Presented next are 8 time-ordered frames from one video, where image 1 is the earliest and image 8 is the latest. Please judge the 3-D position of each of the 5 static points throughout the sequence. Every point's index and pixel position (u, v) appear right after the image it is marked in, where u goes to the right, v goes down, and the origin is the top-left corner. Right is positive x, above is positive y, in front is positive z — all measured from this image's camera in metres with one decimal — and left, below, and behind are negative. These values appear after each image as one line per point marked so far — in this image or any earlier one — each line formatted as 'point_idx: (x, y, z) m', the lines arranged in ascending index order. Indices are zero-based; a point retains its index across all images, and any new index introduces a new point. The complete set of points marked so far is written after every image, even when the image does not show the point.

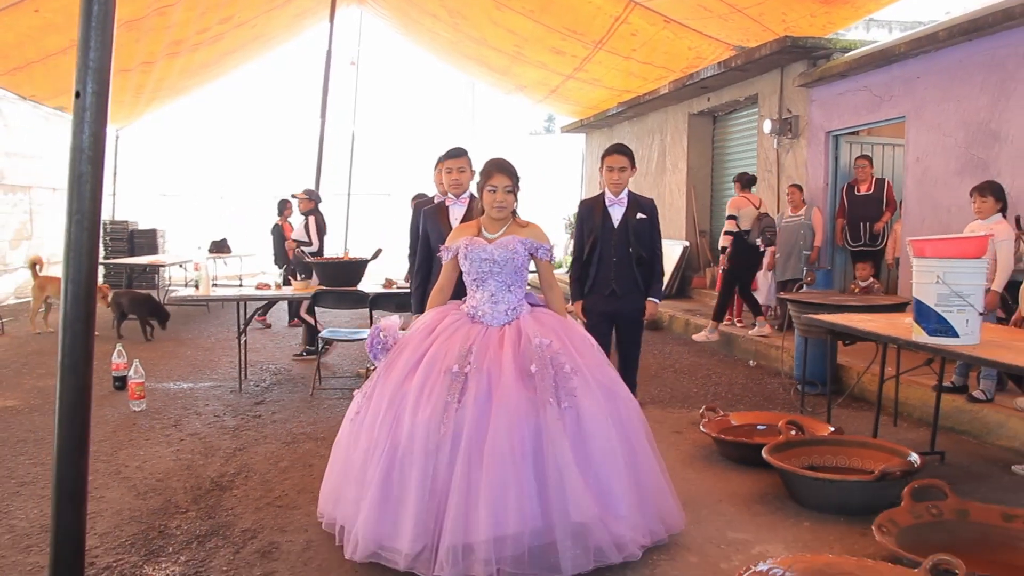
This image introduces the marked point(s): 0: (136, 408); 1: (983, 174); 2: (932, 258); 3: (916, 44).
0: (-2.2, -0.7, +5.6) m
1: (+3.0, +0.7, +6.1) m
2: (+1.6, +0.1, +3.6) m
3: (+2.7, +1.6, +6.5) m
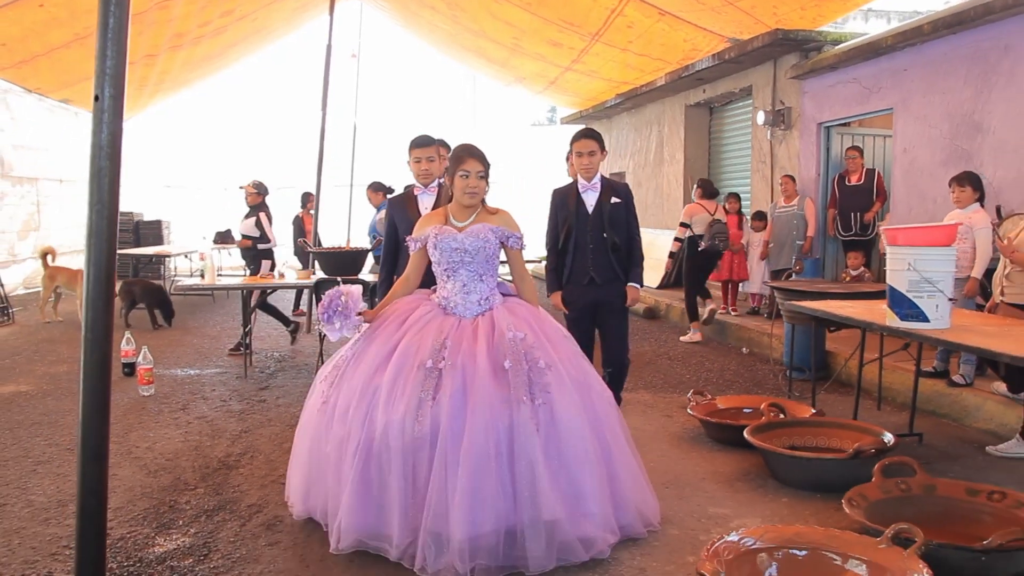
0: (-2.2, -0.6, +5.8) m
1: (+2.9, +0.8, +6.3) m
2: (+1.5, +0.2, +3.8) m
3: (+2.7, +1.7, +6.6) m
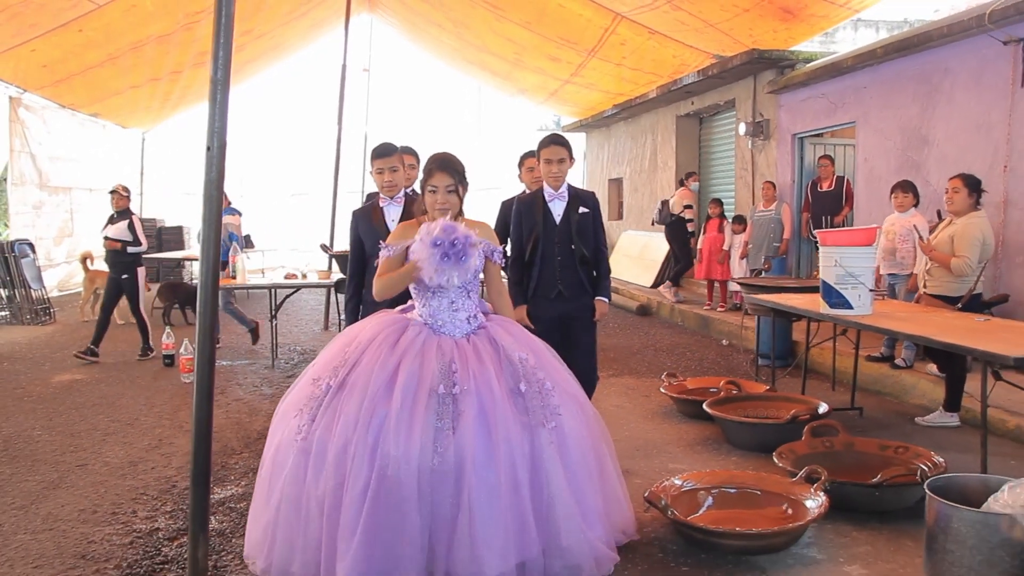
0: (-2.2, -0.6, +6.6) m
1: (+2.9, +0.8, +7.0) m
2: (+1.5, +0.2, +4.6) m
3: (+2.6, +1.7, +7.4) m
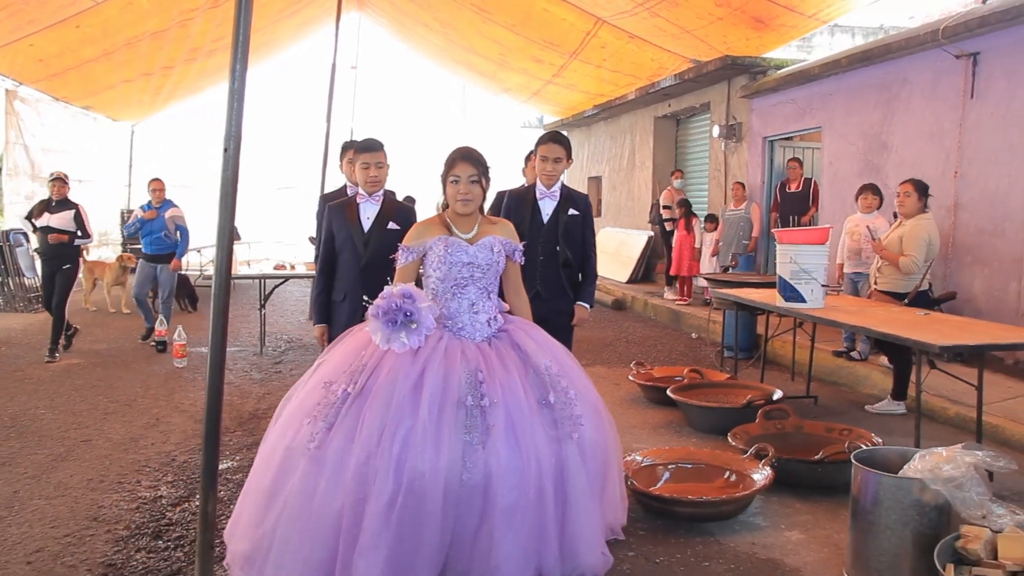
0: (-2.4, -0.5, +6.9) m
1: (+2.8, +0.9, +7.4) m
2: (+1.4, +0.2, +4.9) m
3: (+2.5, +1.8, +7.7) m
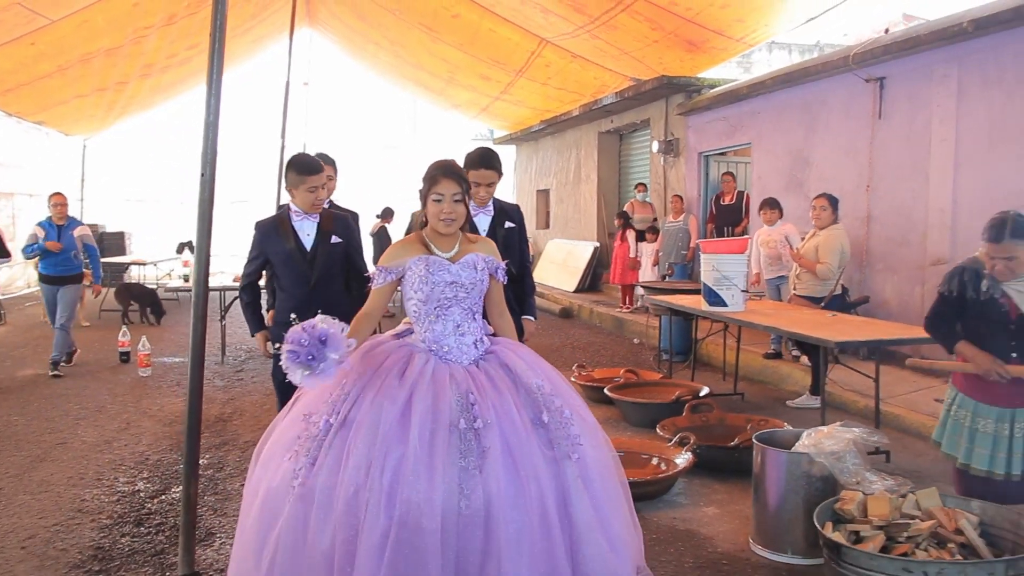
0: (-2.7, -0.6, +7.2) m
1: (+2.4, +0.8, +8.0) m
2: (+1.1, +0.2, +5.4) m
3: (+2.1, +1.7, +8.3) m
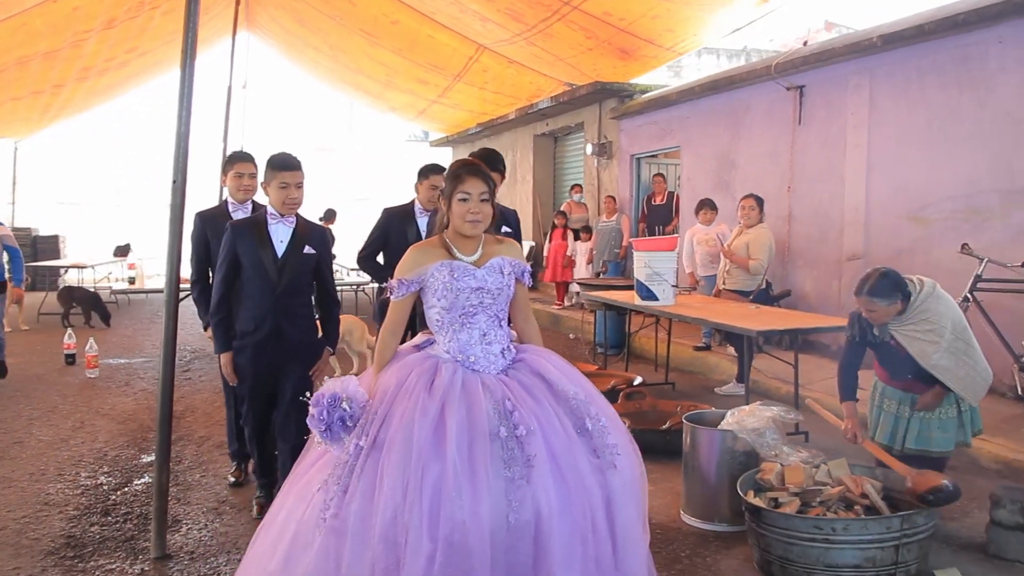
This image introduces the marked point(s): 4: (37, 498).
0: (-3.2, -0.7, +7.3) m
1: (+1.9, +0.8, +8.4) m
2: (+0.8, +0.2, +5.8) m
3: (+1.5, +1.7, +8.7) m
4: (-2.1, -0.9, +4.3) m
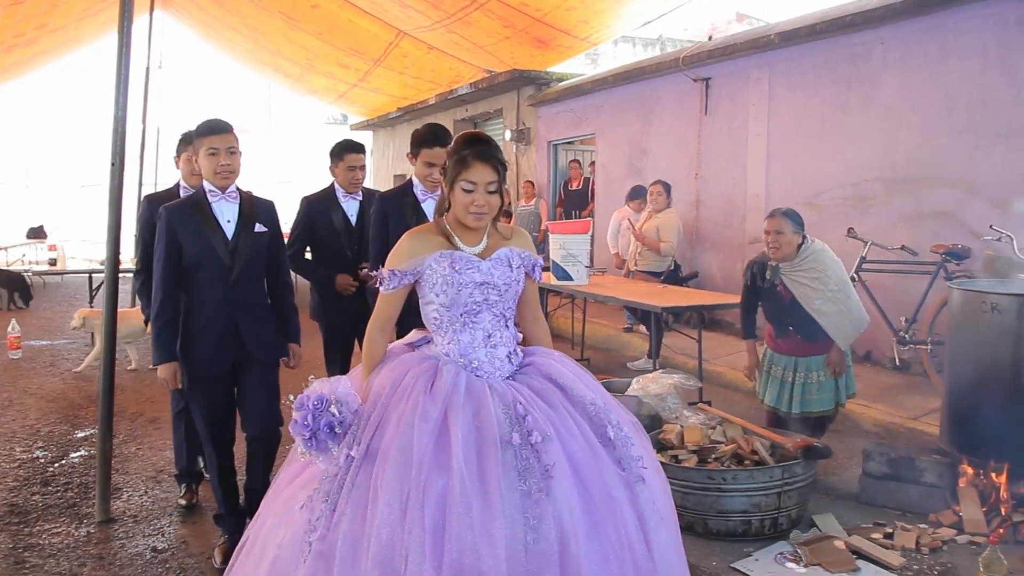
0: (-3.8, -0.5, +7.3) m
1: (+1.2, +1.0, +8.8) m
2: (+0.3, +0.3, +6.1) m
3: (+0.8, +1.9, +9.1) m
4: (-2.4, -0.8, +4.4) m
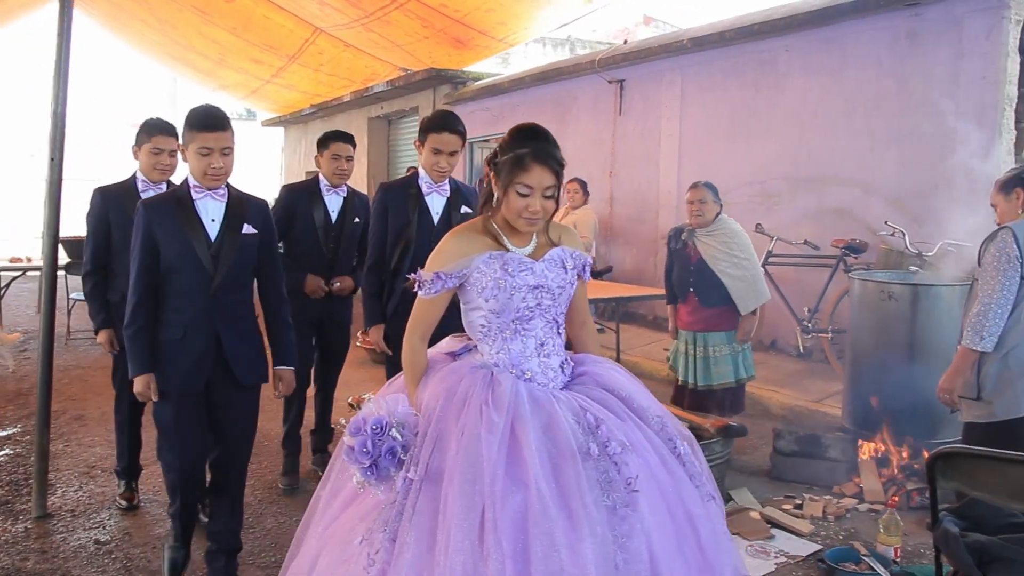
0: (-4.3, -0.5, +7.1) m
1: (+0.4, +1.1, +9.1) m
2: (-0.2, +0.4, +6.3) m
3: (0.0, +2.0, +9.3) m
4: (-2.7, -0.8, +4.3) m
